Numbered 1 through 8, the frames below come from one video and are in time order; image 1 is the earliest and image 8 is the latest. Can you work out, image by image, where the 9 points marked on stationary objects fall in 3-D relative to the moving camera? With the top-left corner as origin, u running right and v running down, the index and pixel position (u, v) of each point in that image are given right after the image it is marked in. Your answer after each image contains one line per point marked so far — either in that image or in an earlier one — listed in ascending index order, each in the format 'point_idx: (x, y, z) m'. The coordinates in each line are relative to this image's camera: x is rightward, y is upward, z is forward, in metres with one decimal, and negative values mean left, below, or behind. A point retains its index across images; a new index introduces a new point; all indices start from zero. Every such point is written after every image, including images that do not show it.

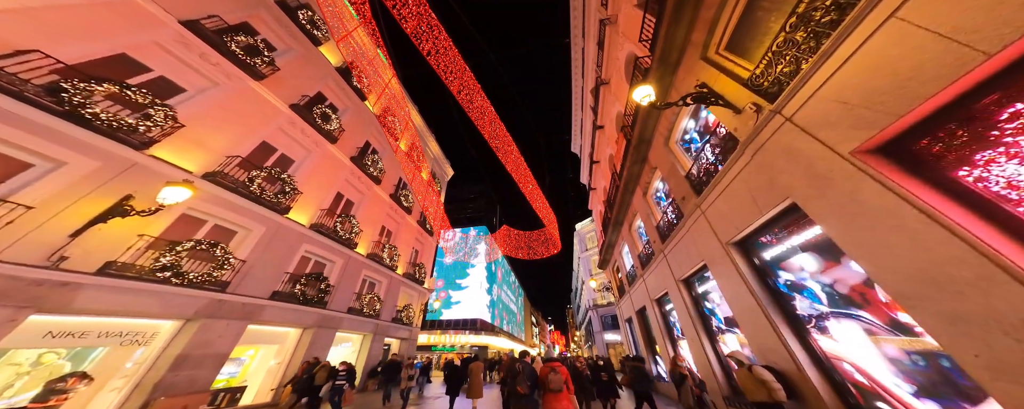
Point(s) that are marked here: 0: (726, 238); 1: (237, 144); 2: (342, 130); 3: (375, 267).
0: (+4.8, -0.8, +5.3) m
1: (-10.5, +2.3, +8.9) m
2: (-9.8, +4.3, +13.6) m
3: (-7.6, -3.3, +12.9) m
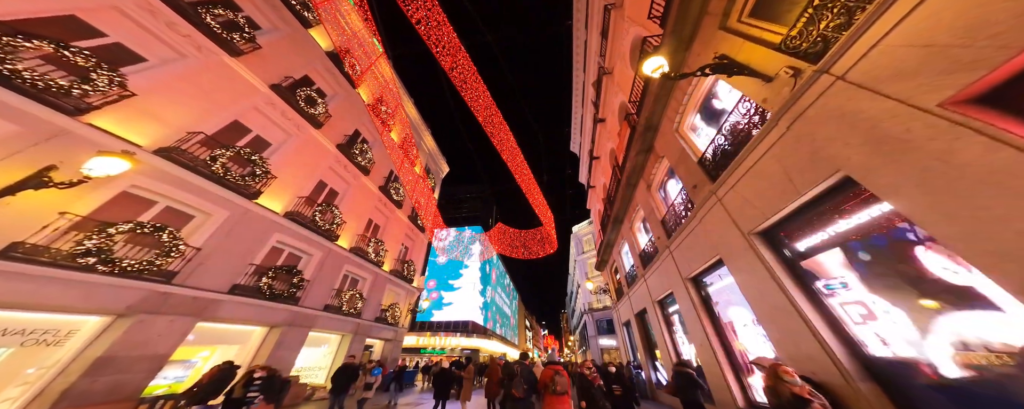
0: (+4.6, -0.5, +4.6) m
1: (-10.6, +2.9, +8.0) m
2: (-10.0, +4.8, +12.7) m
3: (-7.9, -2.8, +12.0) m
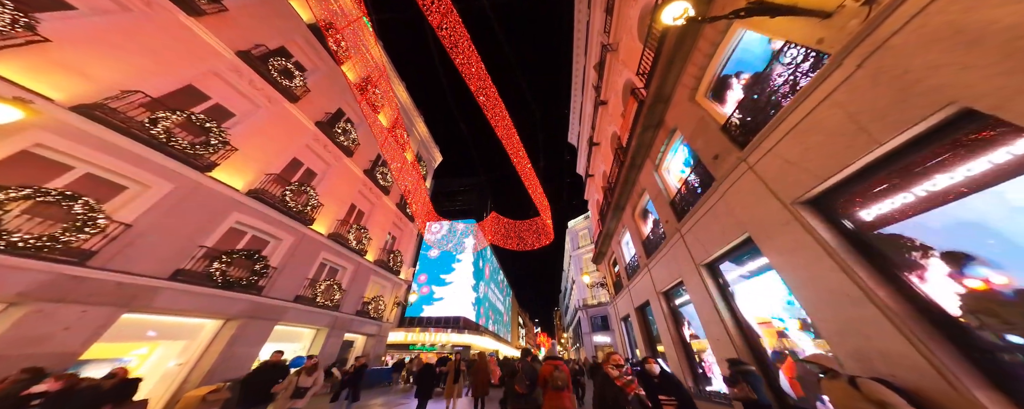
0: (+4.6, +0.1, +3.8) m
1: (-10.7, +3.7, +6.8) m
2: (-10.1, +5.7, +11.5) m
3: (-8.2, -2.0, +10.9) m
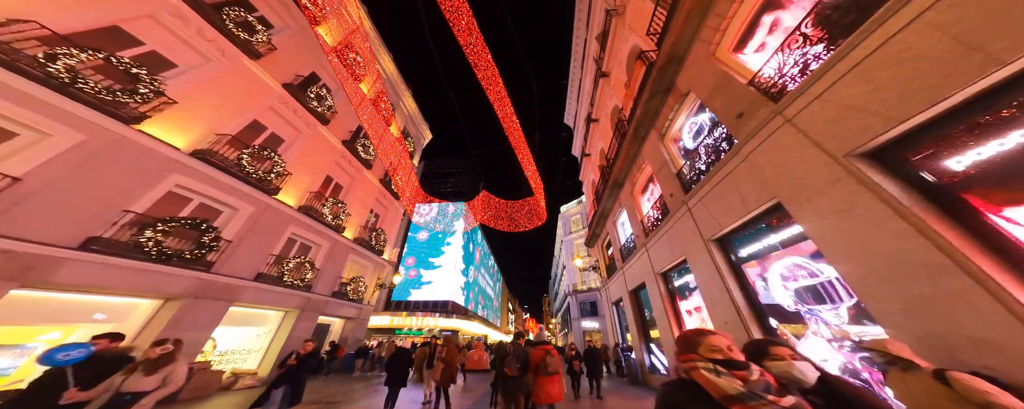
0: (+4.5, +0.7, +3.2) m
1: (-10.8, +4.7, +5.4) m
2: (-10.4, +6.9, +9.9) m
3: (-8.5, -0.8, +9.9) m
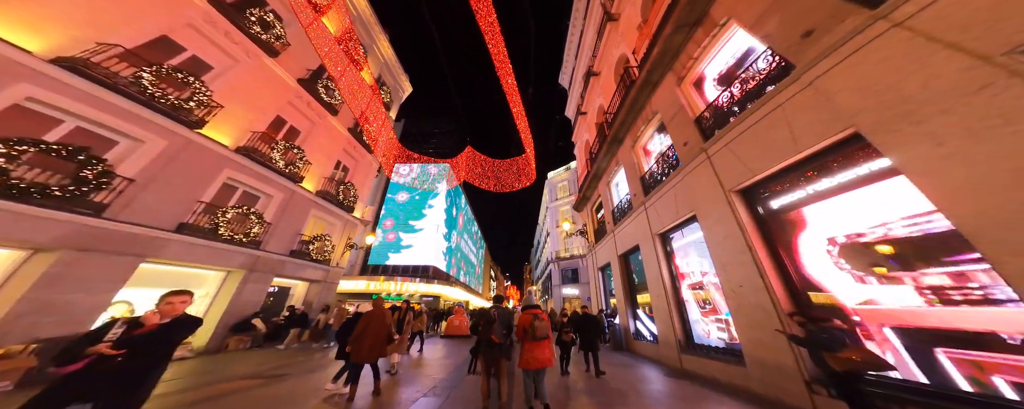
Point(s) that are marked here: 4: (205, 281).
0: (+4.5, +1.4, +2.3) m
1: (-10.7, +6.1, +2.9) m
2: (-10.5, +8.9, +7.2) m
3: (-9.0, +1.2, +8.2) m
4: (-9.0, -2.2, +6.8) m
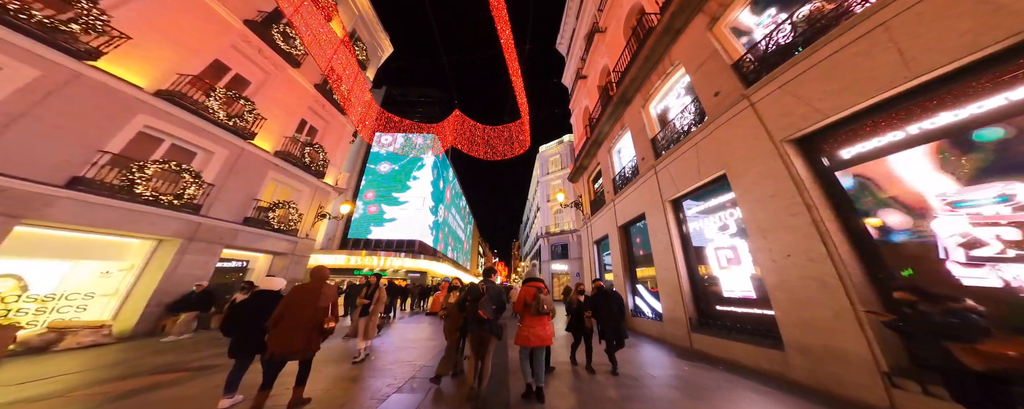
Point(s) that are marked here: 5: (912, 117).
0: (+4.6, +1.8, +1.5) m
1: (-10.5, +6.9, +0.9) m
2: (-10.5, +10.0, +5.0) m
3: (-9.2, +2.4, +6.7) m
4: (-9.3, -1.1, +5.6) m
5: (+4.5, +0.9, +2.8) m
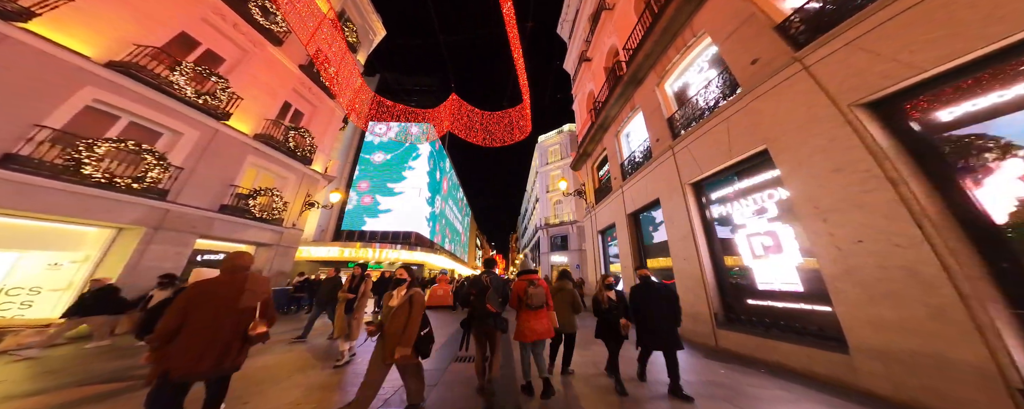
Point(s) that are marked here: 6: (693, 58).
0: (+4.7, +2.0, +0.9) m
1: (-10.4, +7.1, 0.0) m
2: (-10.4, +10.3, +4.0) m
3: (-9.1, +2.8, +6.0) m
4: (-9.2, -0.8, +5.0) m
5: (+4.6, +1.2, +2.3) m
6: (+4.2, +3.4, +5.5) m
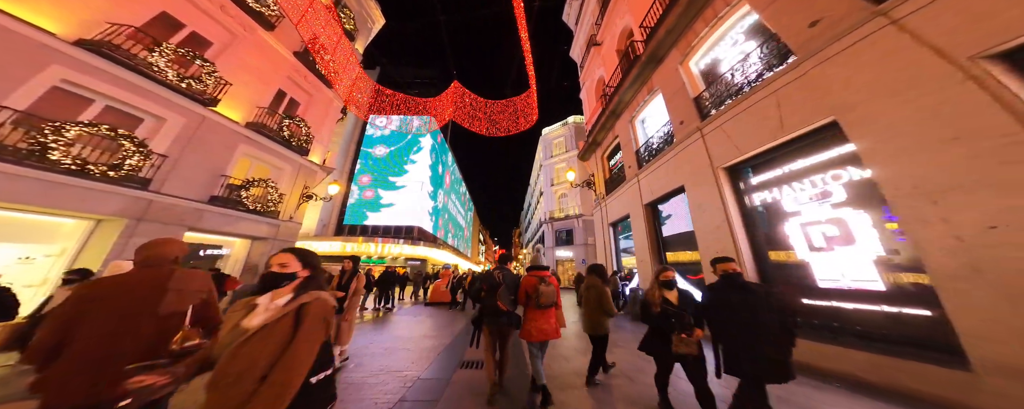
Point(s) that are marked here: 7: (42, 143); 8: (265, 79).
0: (+4.9, +2.2, +0.4) m
1: (-10.3, +7.1, -0.5) m
2: (-10.2, +10.5, +3.4) m
3: (-8.9, +3.0, +5.5) m
4: (-9.0, -0.6, +4.6) m
5: (+4.8, +1.3, +1.8) m
6: (+4.5, +3.7, +4.9) m
7: (-8.4, +1.1, +4.3) m
8: (-9.3, +4.7, +8.7) m
